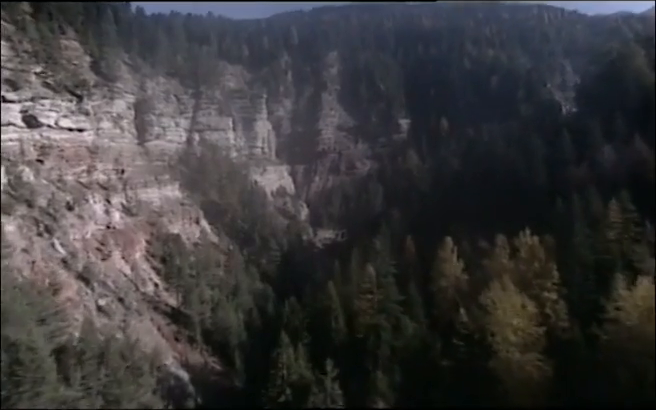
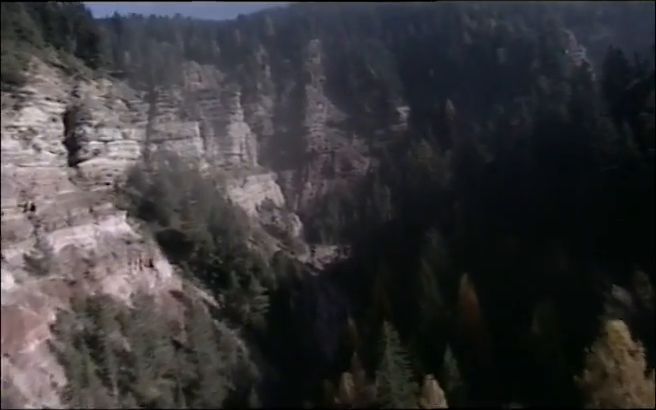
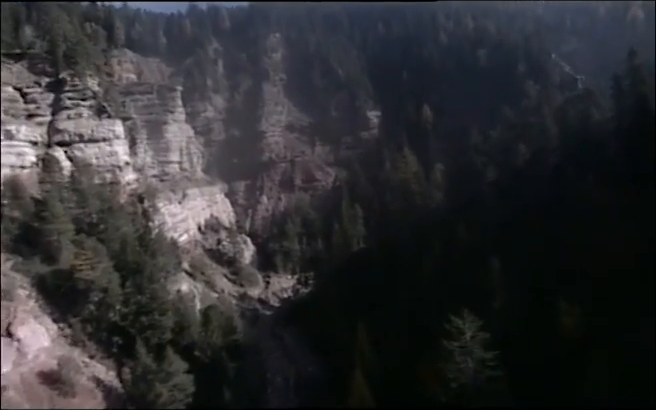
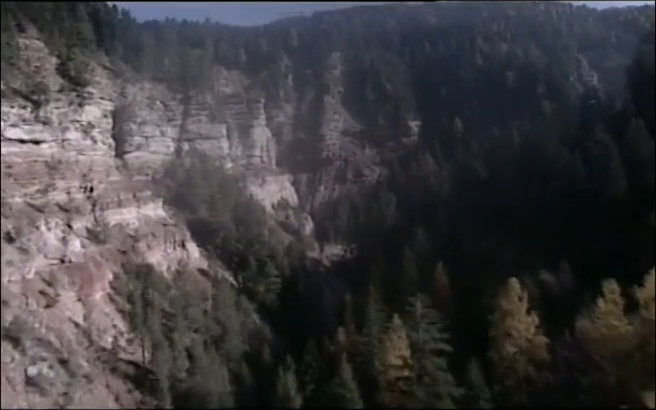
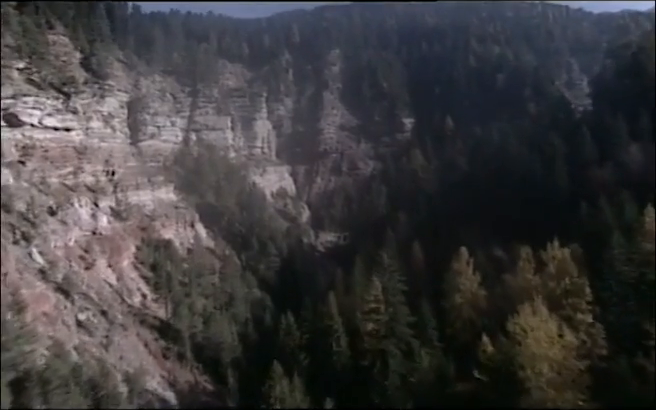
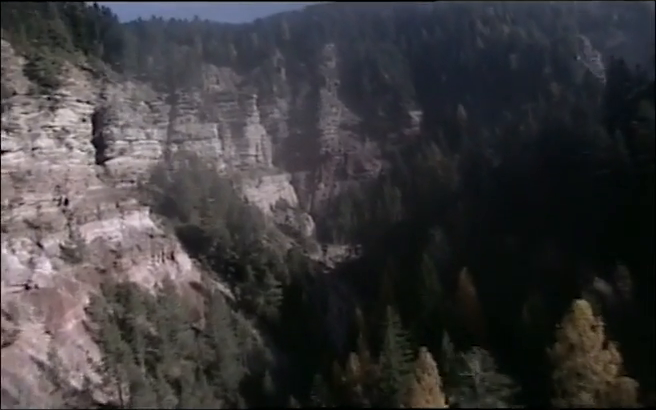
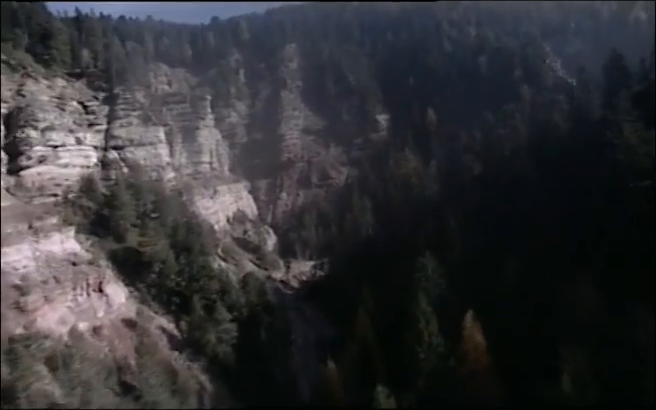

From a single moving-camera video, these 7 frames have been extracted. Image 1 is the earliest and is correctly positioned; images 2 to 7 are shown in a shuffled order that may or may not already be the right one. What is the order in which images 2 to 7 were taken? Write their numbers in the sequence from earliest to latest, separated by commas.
5, 4, 6, 2, 7, 3
